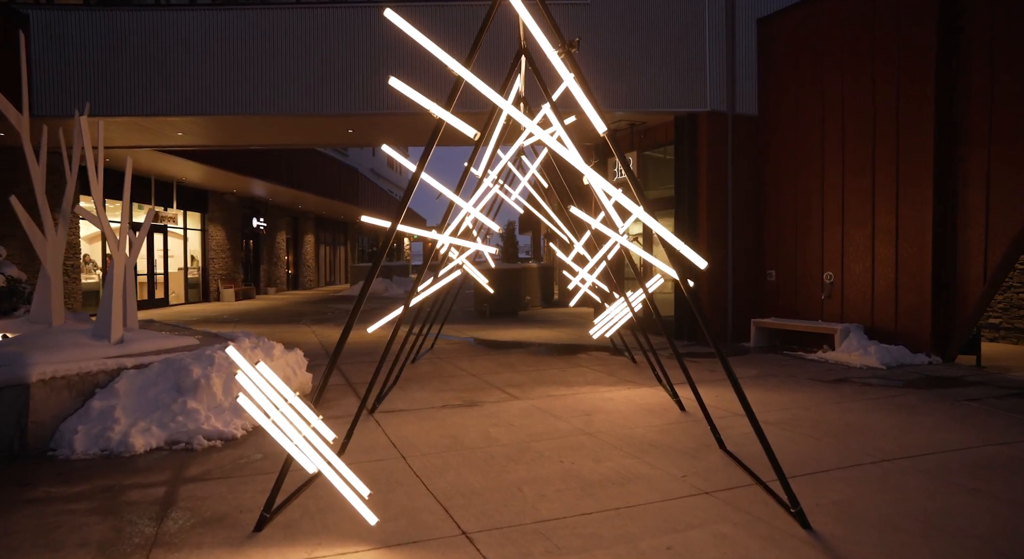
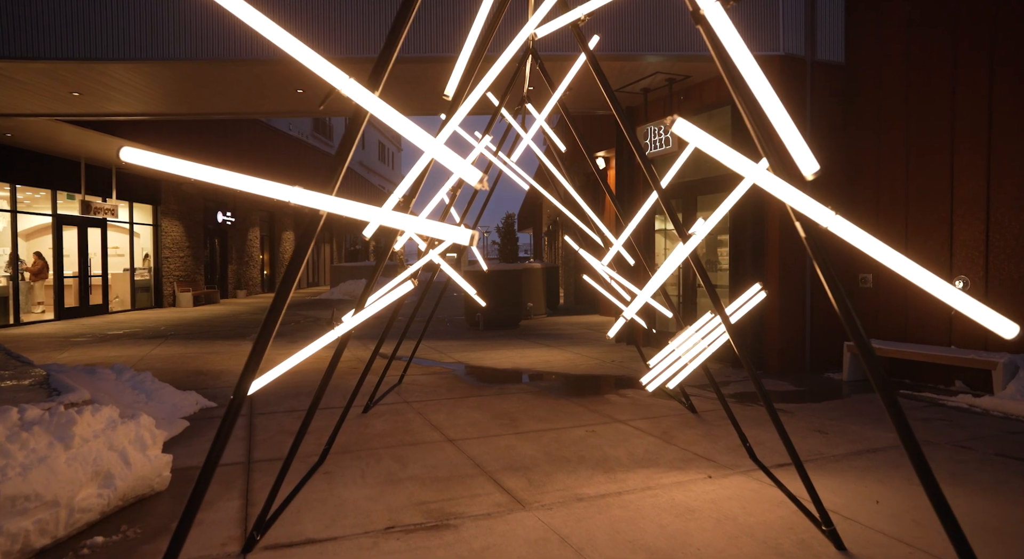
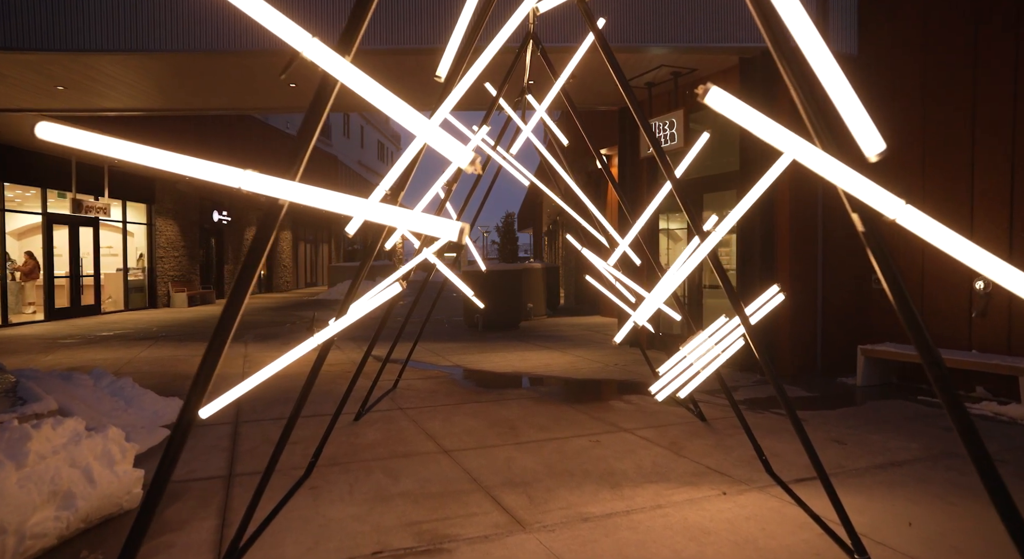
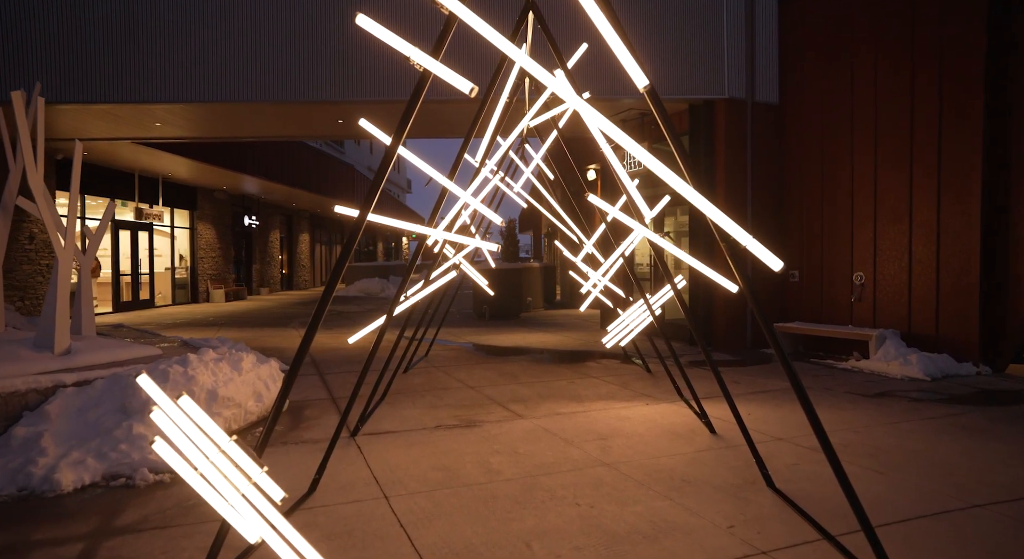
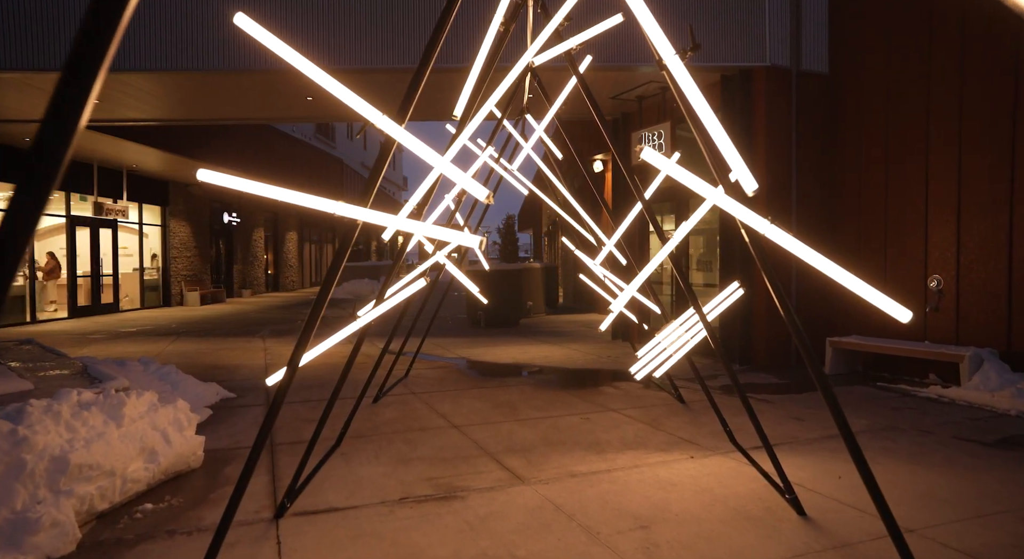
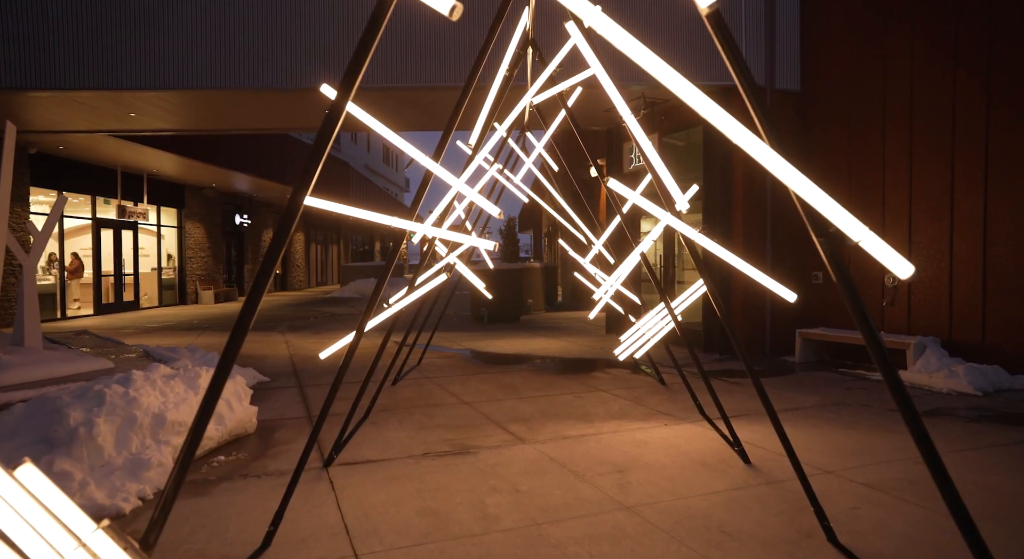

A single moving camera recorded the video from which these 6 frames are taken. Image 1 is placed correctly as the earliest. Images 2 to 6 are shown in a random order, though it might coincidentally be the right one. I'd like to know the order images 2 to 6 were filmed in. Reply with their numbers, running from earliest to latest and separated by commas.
4, 6, 5, 2, 3
